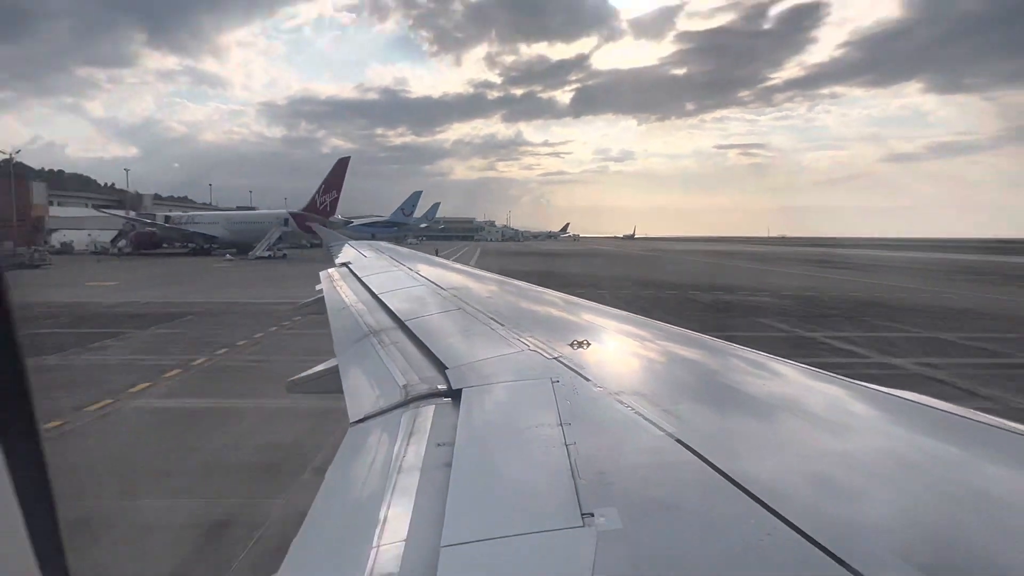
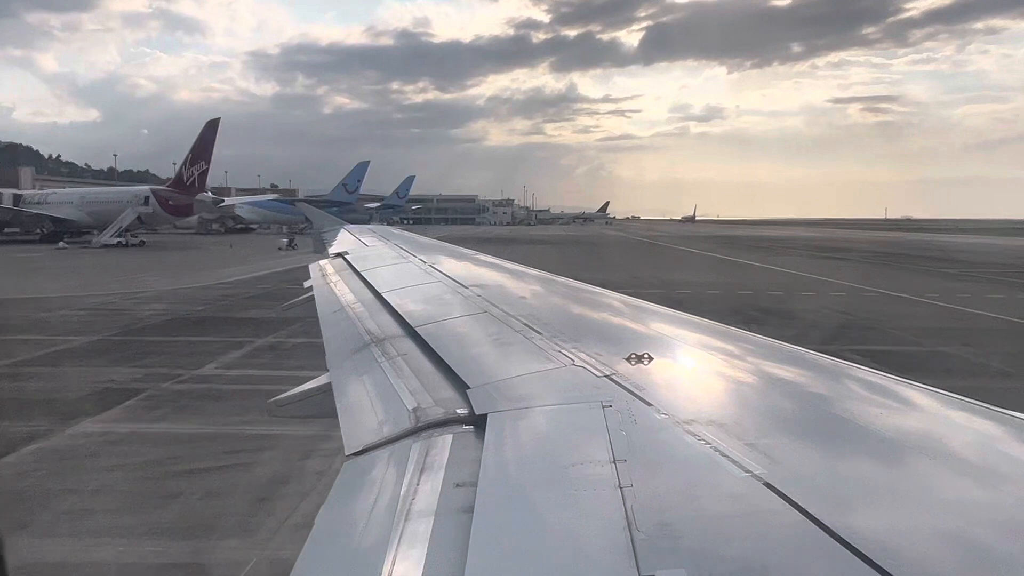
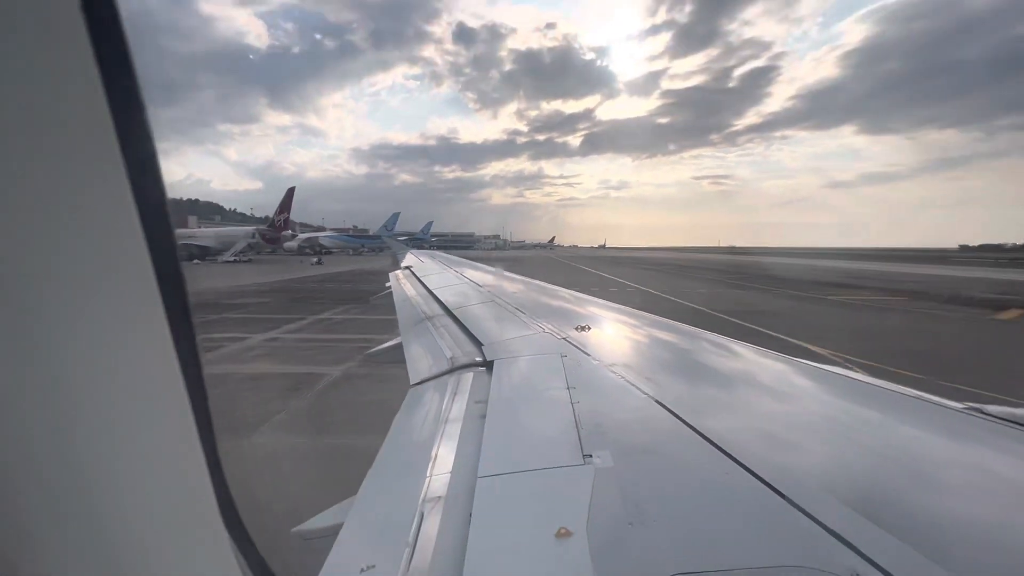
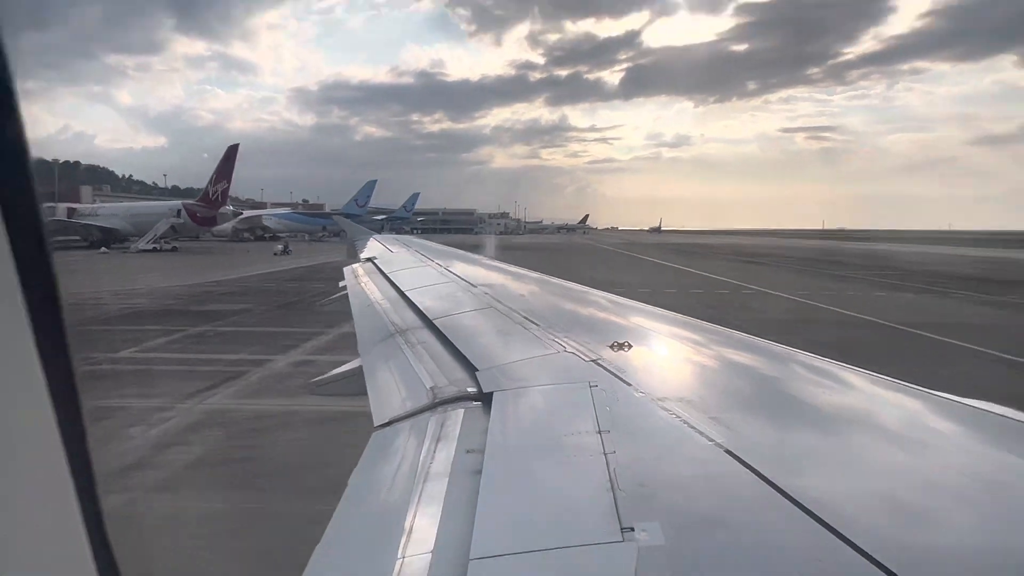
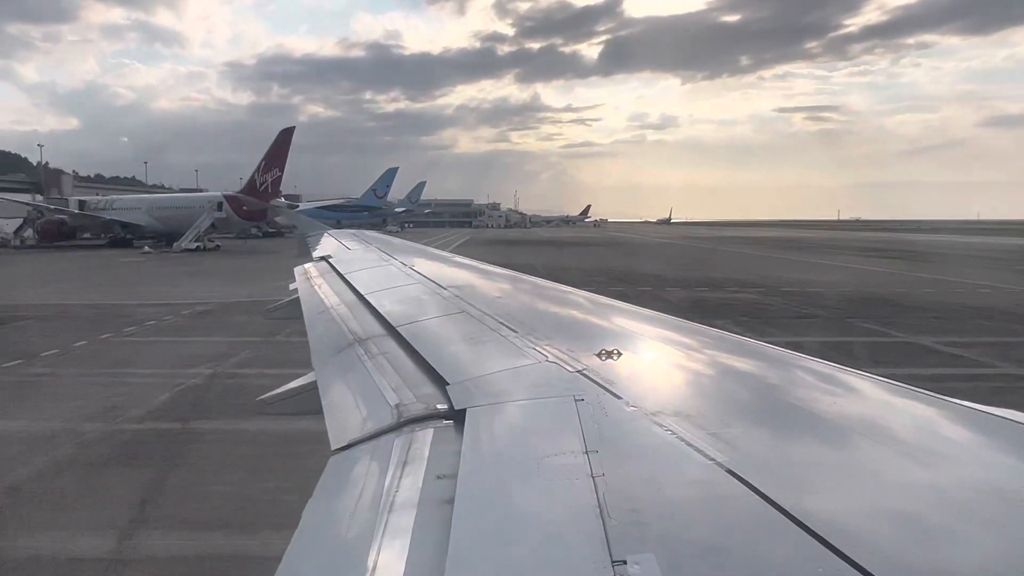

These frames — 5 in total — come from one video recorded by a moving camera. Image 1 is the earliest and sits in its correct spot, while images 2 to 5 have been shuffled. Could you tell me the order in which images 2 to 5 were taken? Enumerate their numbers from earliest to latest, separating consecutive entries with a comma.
5, 2, 4, 3
